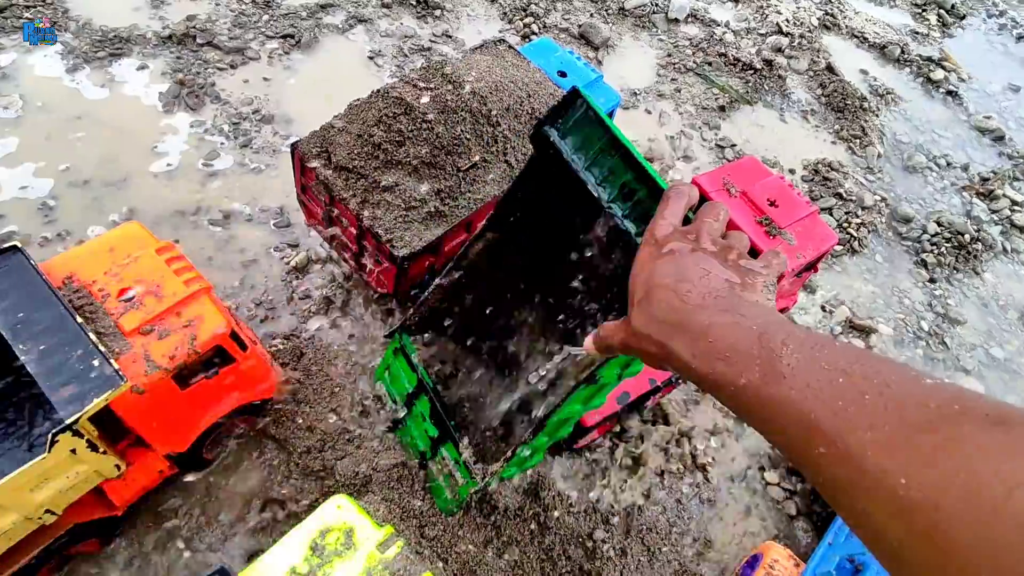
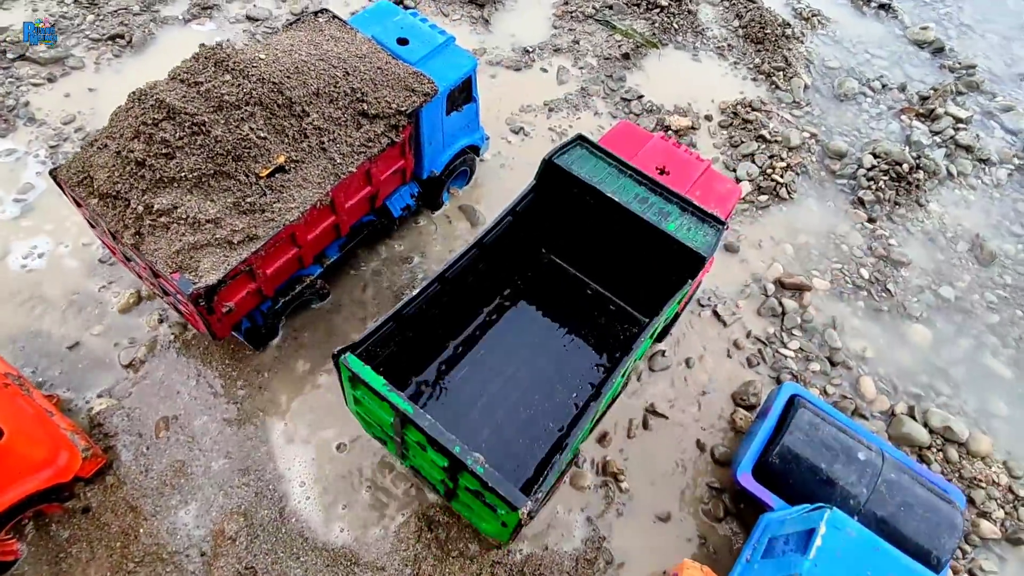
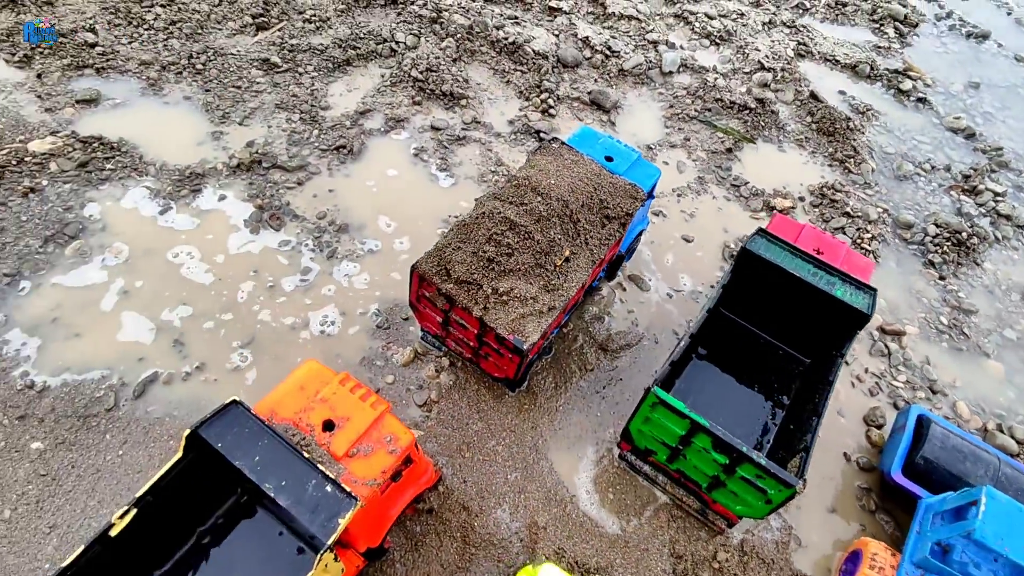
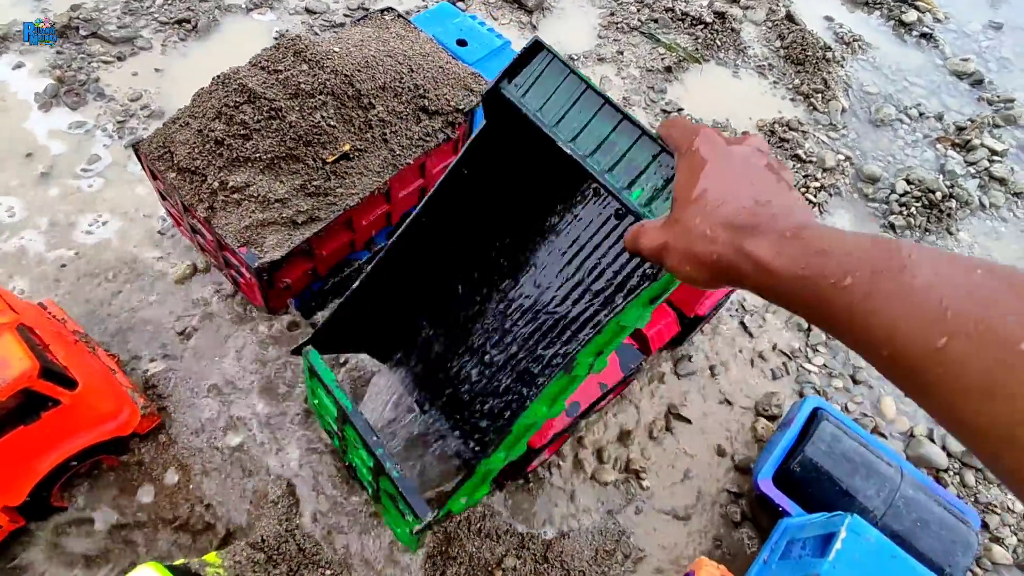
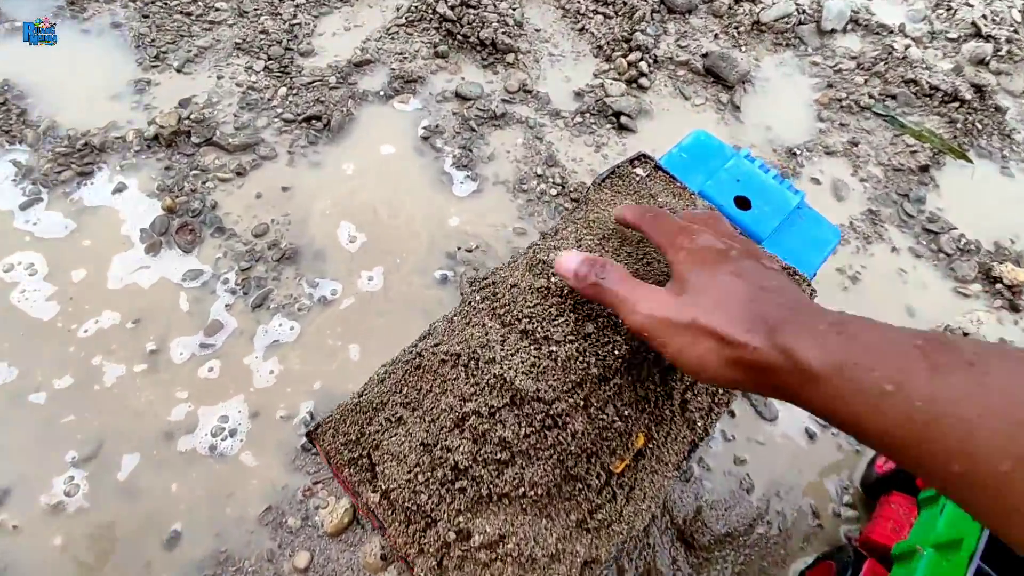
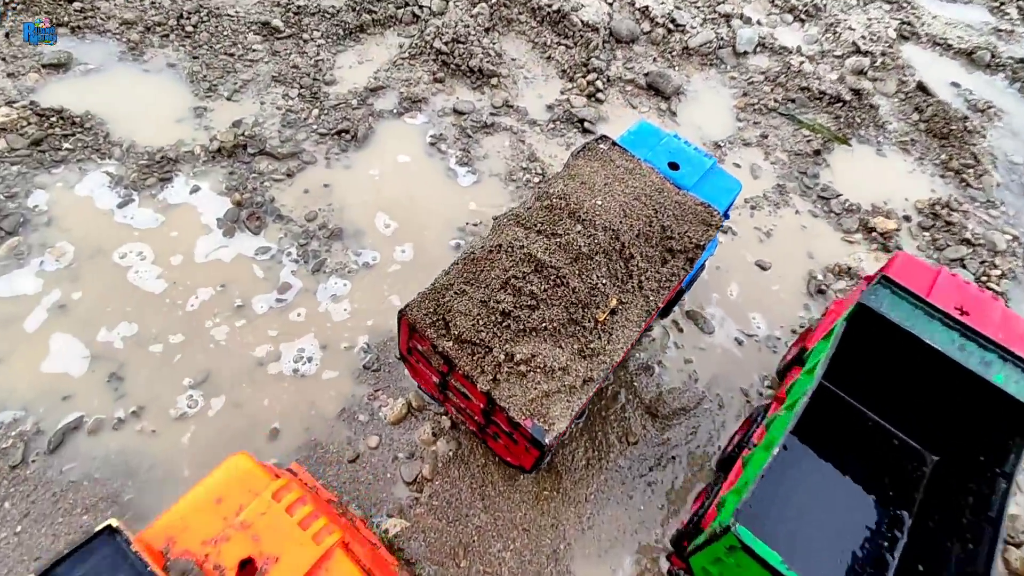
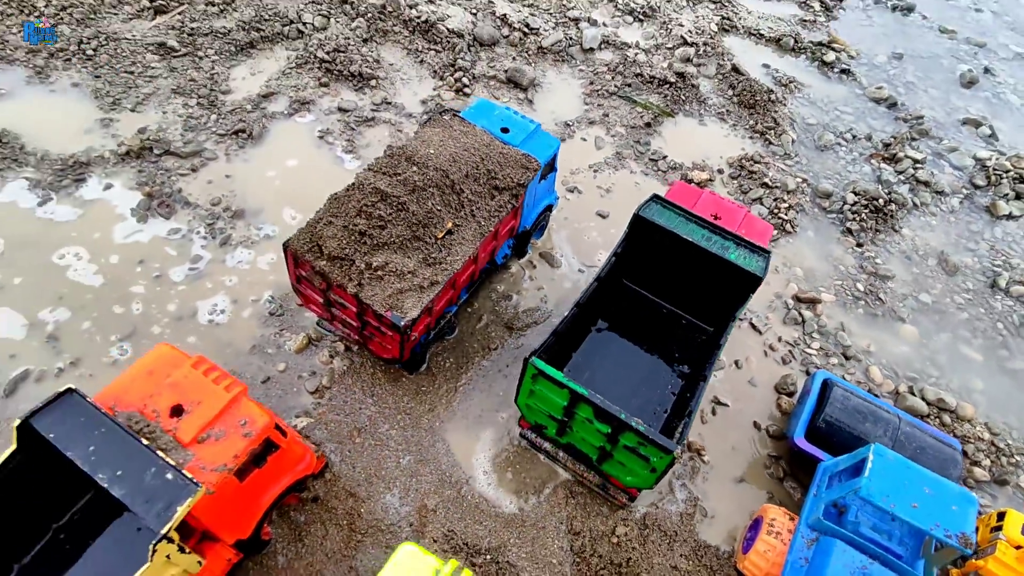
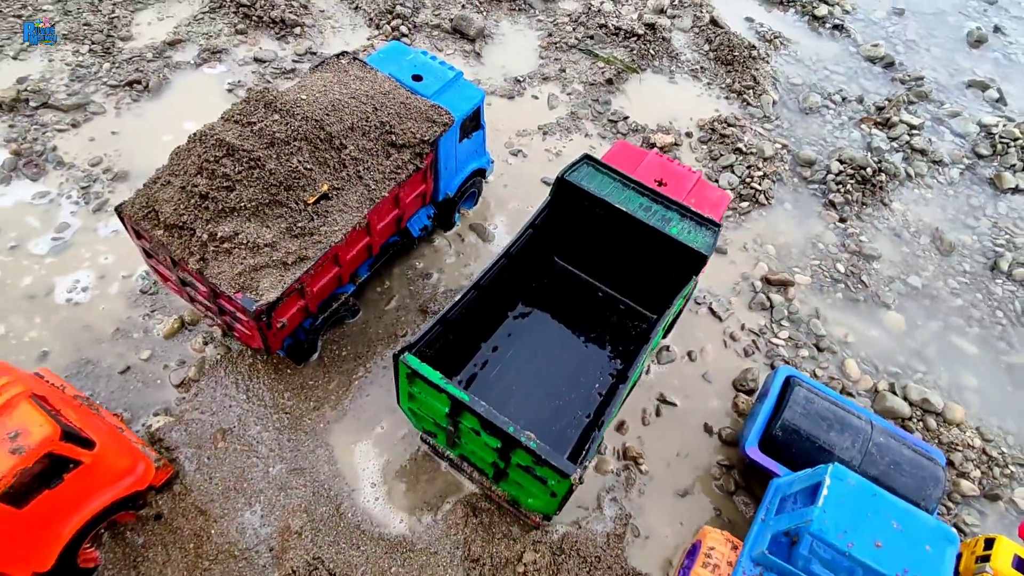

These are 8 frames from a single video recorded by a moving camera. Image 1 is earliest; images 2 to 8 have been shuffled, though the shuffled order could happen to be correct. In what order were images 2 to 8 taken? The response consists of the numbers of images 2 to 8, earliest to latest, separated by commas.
4, 2, 8, 7, 3, 6, 5
